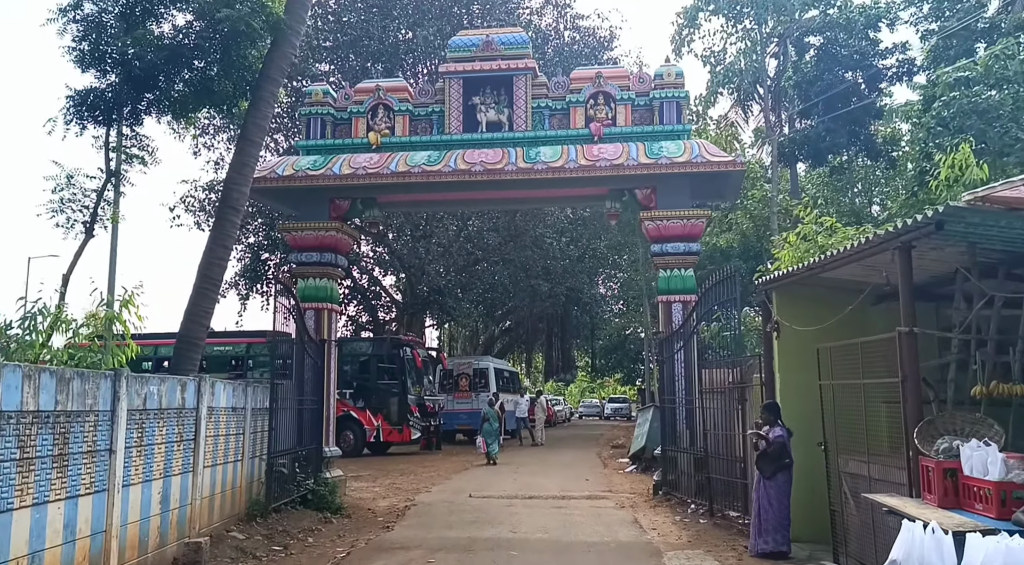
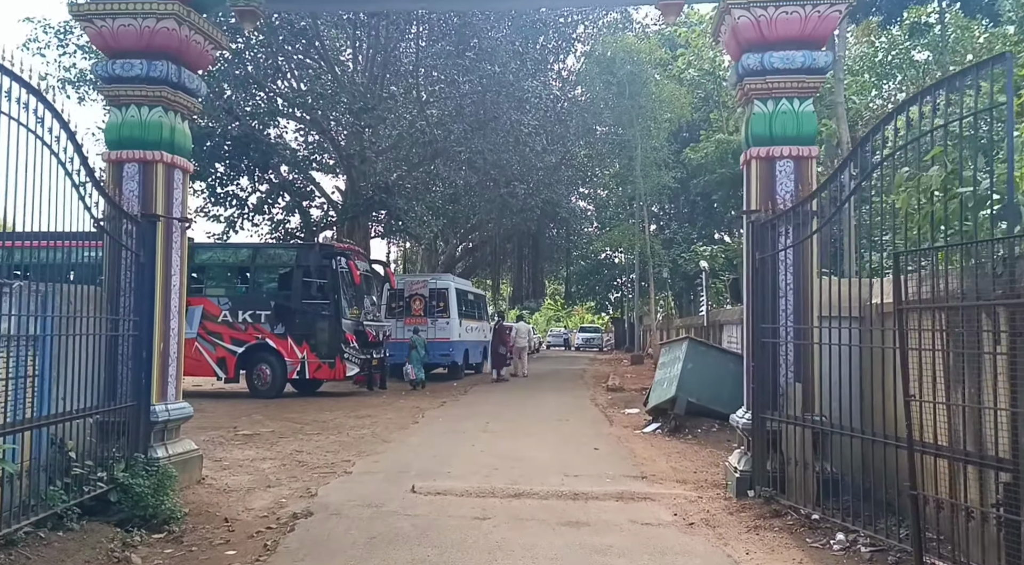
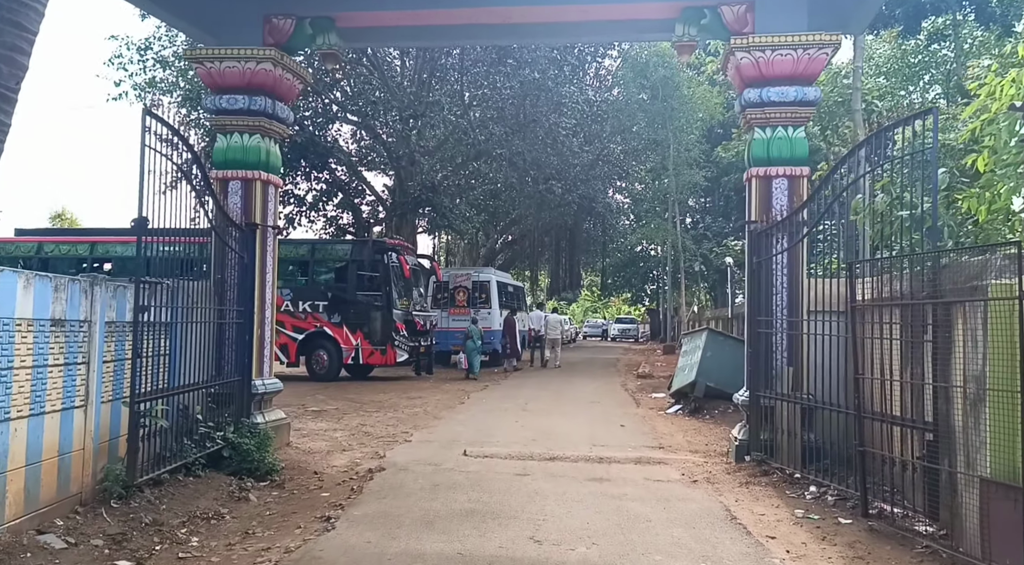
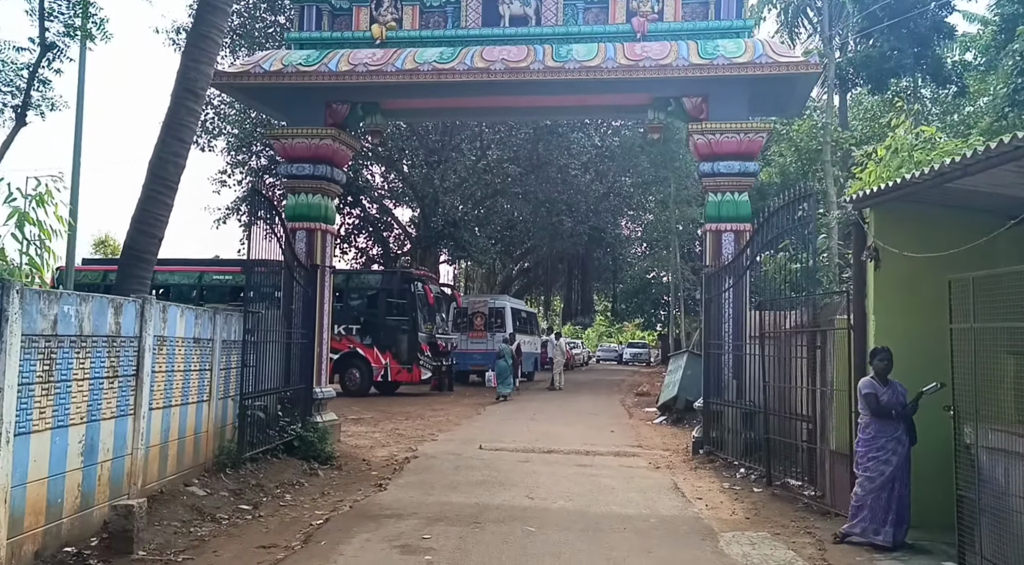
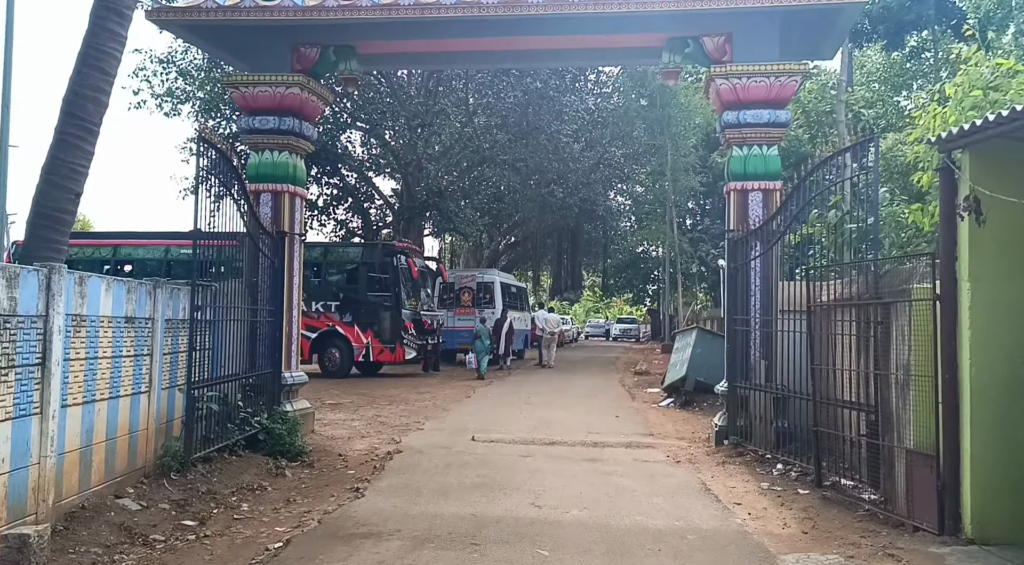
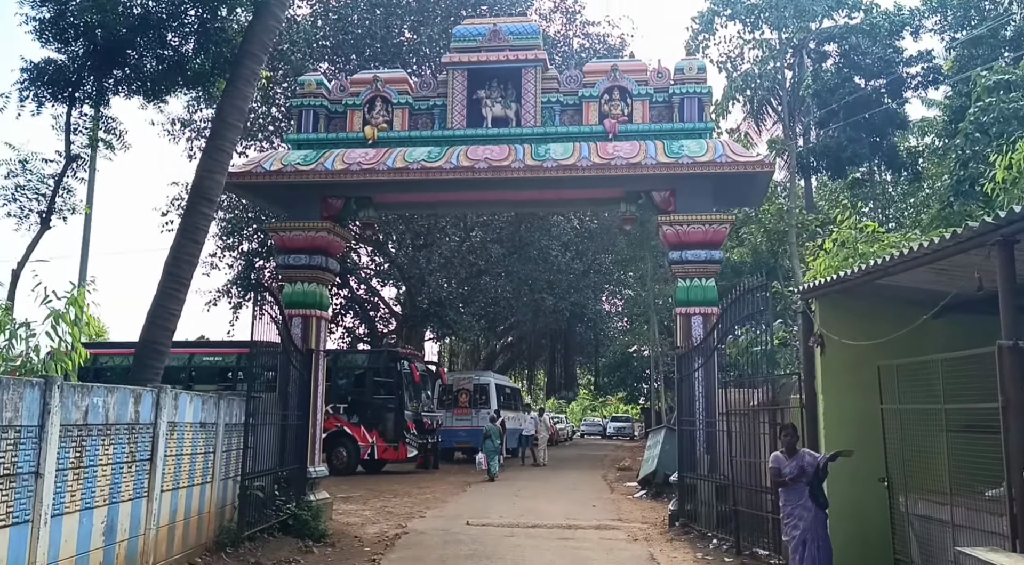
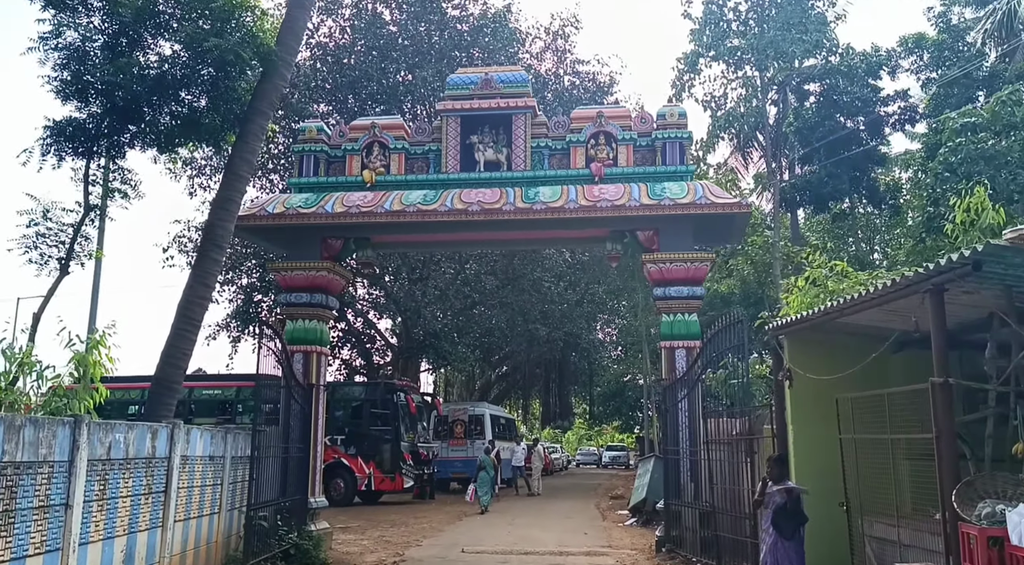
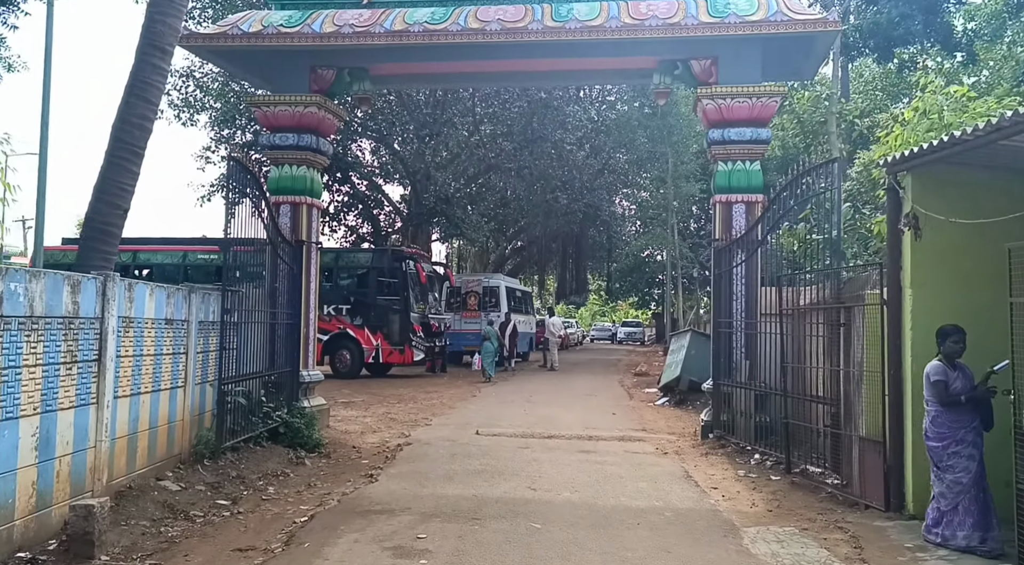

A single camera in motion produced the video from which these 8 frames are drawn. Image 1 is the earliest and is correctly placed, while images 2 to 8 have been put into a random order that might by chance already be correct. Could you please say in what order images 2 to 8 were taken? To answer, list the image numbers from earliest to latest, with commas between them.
7, 6, 4, 8, 5, 3, 2
